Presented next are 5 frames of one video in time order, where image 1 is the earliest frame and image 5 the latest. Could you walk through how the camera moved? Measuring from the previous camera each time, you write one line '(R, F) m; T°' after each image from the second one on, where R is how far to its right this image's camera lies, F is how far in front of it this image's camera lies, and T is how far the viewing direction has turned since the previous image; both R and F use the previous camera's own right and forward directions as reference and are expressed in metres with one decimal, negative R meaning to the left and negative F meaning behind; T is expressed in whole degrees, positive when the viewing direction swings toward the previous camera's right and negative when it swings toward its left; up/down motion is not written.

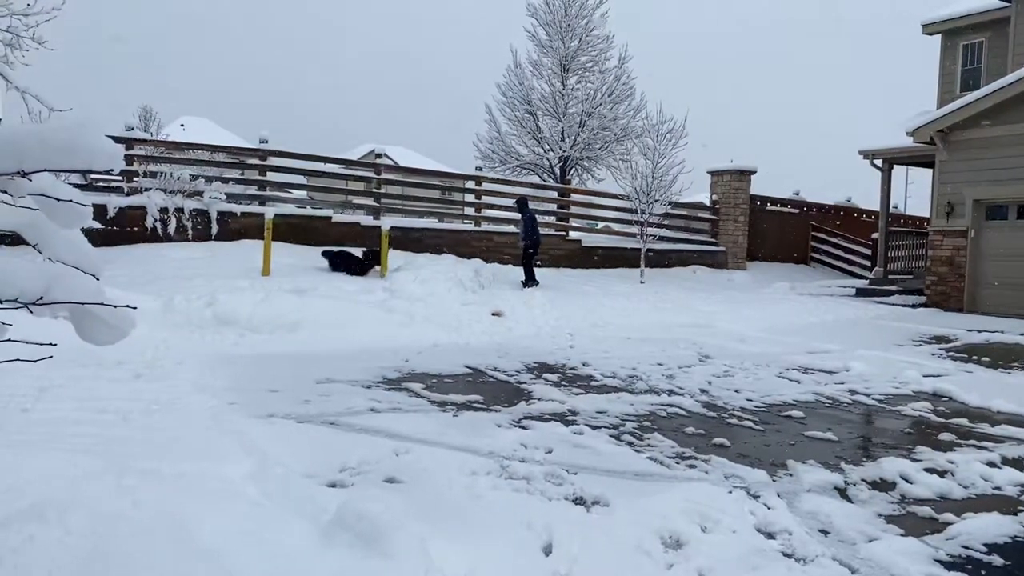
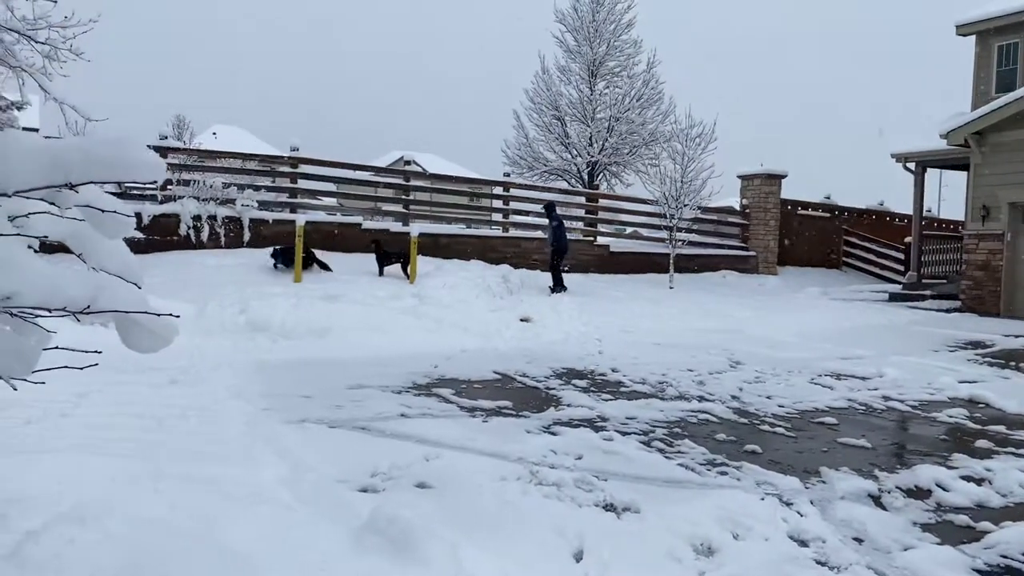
(0.0, 0.0) m; -2°
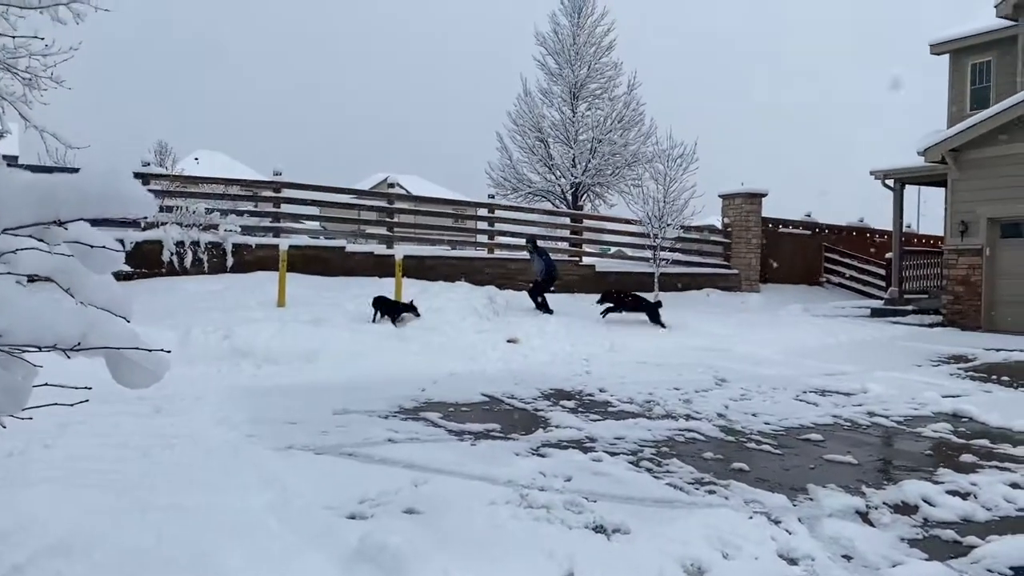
(0.0, 0.0) m; +1°
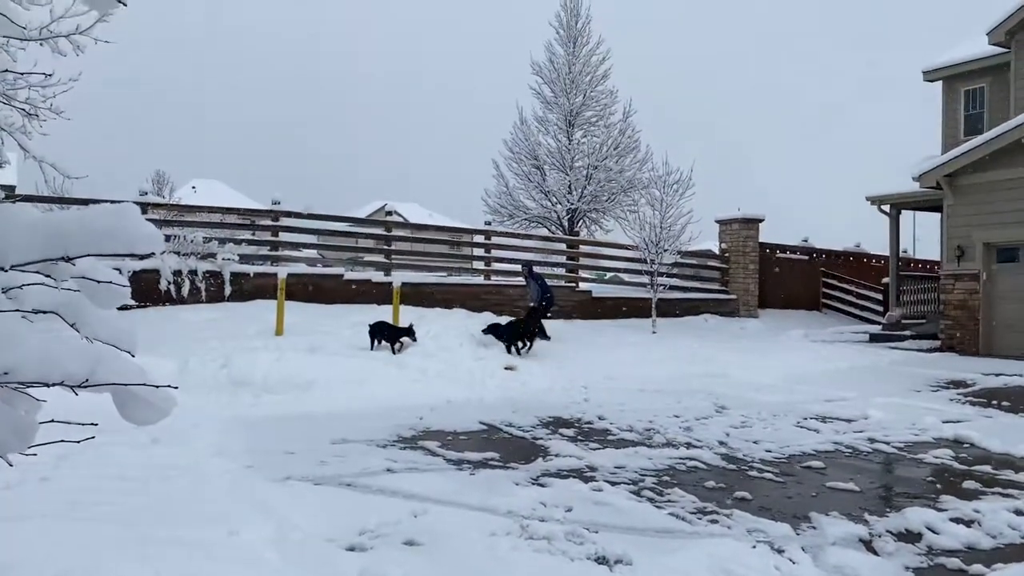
(0.0, 0.0) m; 0°
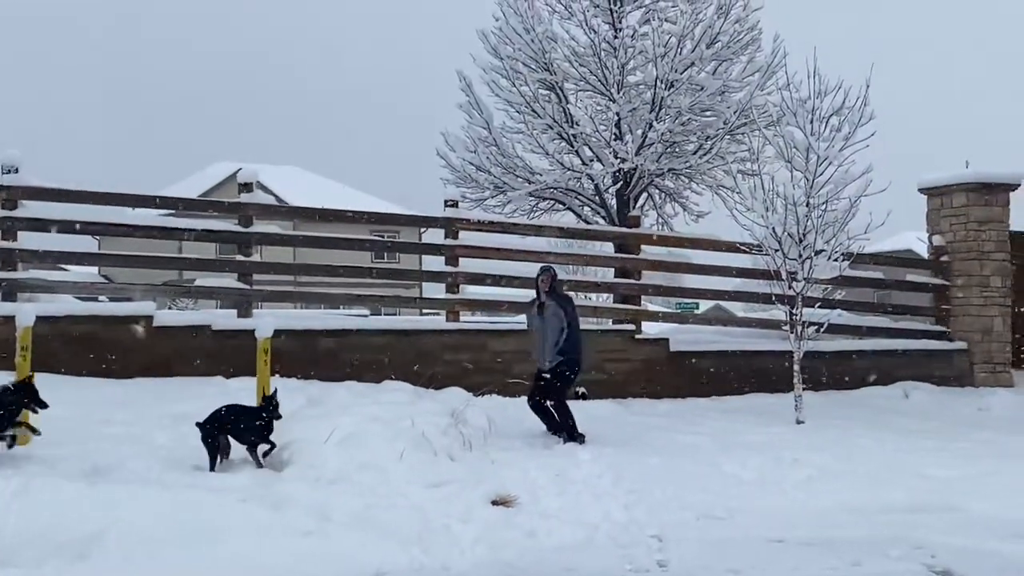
(+0.2, +5.4) m; -2°
